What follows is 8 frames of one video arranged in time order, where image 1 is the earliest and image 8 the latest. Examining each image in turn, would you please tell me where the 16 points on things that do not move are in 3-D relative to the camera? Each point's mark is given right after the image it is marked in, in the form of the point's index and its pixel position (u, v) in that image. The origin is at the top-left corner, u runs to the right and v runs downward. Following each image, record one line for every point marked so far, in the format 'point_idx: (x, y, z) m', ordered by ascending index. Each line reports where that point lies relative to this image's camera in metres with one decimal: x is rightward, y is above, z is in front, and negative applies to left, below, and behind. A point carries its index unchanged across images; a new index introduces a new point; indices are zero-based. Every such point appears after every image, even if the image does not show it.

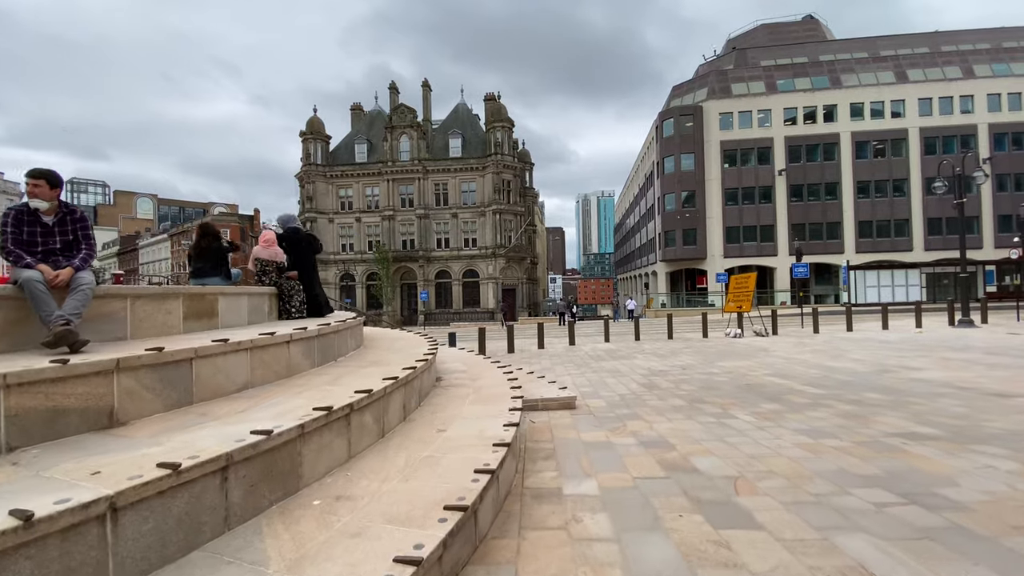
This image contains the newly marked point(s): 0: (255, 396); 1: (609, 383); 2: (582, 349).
0: (-2.4, -1.0, +4.4) m
1: (+2.2, -2.2, +11.0) m
2: (+2.7, -2.4, +18.7) m
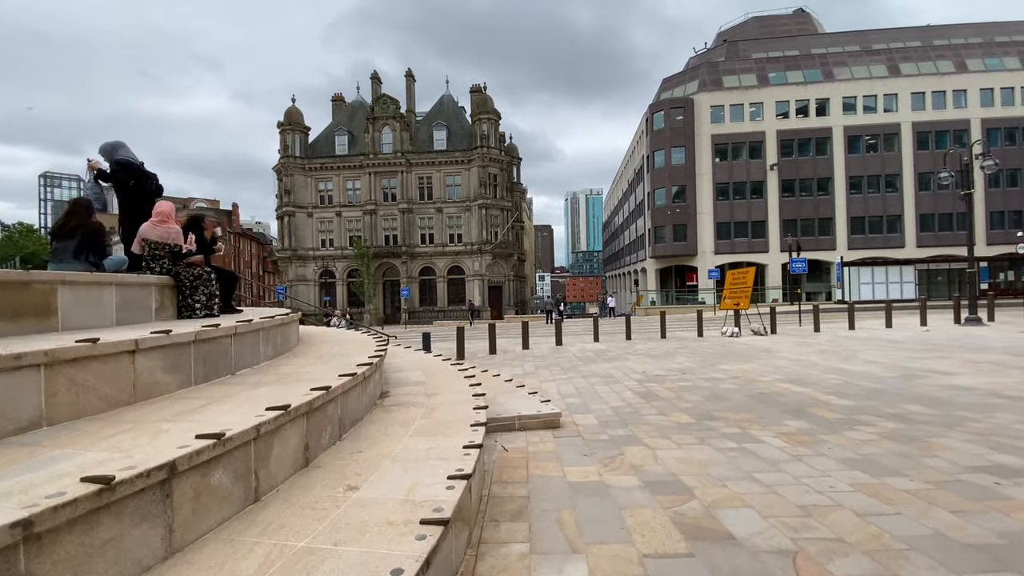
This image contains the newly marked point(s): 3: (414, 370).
0: (-2.7, -0.9, +2.7) m
1: (+1.7, -2.0, +9.4) m
2: (+2.0, -2.2, +17.1) m
3: (-1.6, -1.3, +7.6) m
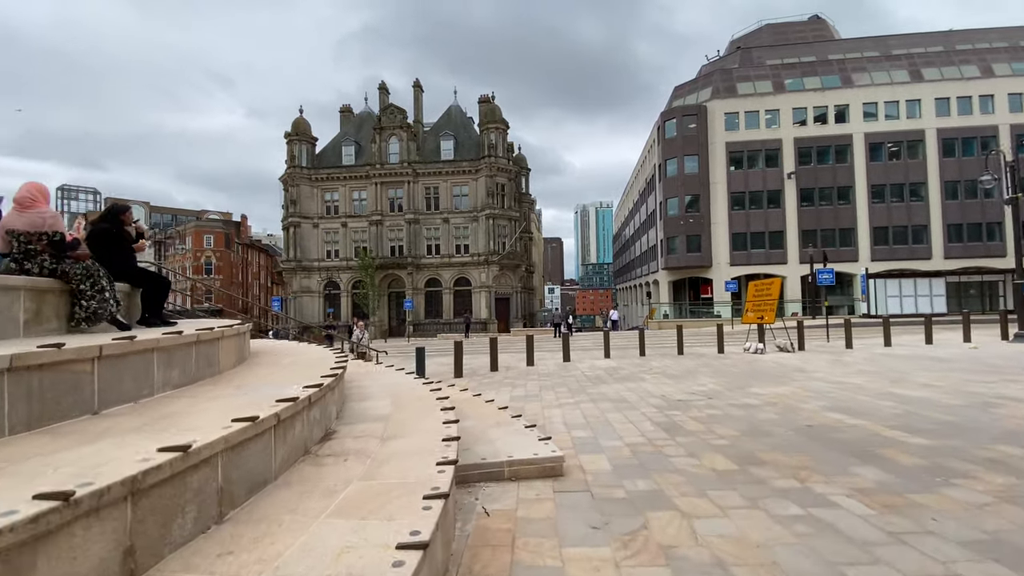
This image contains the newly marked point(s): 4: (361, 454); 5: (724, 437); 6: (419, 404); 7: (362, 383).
0: (-2.9, -0.9, +1.3) m
1: (+1.7, -2.2, +7.9) m
2: (+2.1, -2.6, +15.6) m
3: (-1.7, -1.4, +6.1) m
4: (-1.3, -1.4, +4.0) m
5: (+3.0, -2.1, +6.9) m
6: (-1.1, -1.4, +5.8) m
7: (-2.3, -1.5, +7.2) m
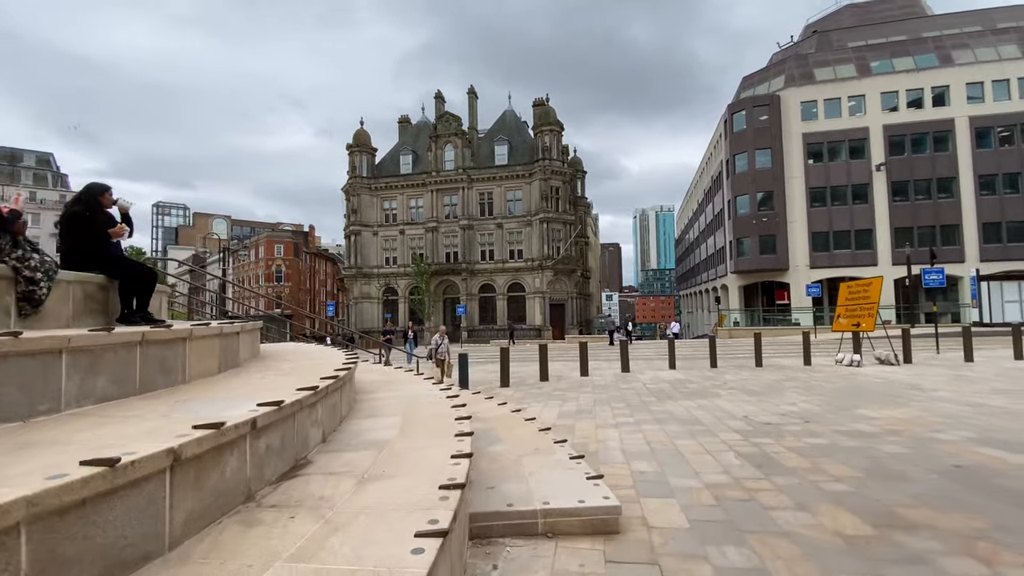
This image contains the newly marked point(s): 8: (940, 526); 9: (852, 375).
0: (-3.1, -0.7, +0.3) m
1: (+2.3, -2.1, +6.2) m
2: (+3.6, -2.7, +13.9) m
3: (-1.3, -1.3, +4.9) m
4: (-1.1, -1.3, +2.8) m
5: (+3.5, -2.0, +5.1) m
6: (-0.7, -1.3, +4.5) m
7: (-1.7, -1.4, +6.1) m
8: (+3.6, -2.0, +4.0) m
9: (+9.9, -2.5, +13.9) m
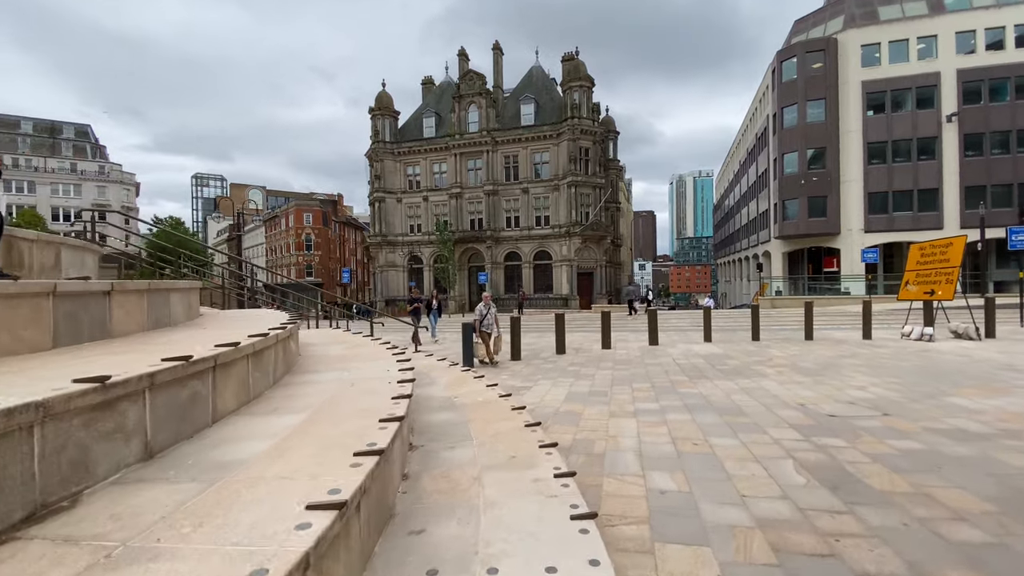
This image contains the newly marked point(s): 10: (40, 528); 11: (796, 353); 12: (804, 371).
0: (-3.7, -0.6, -1.0) m
1: (+2.0, -1.6, +4.6) m
2: (+3.9, -1.7, +12.1) m
3: (-1.6, -0.9, +3.5) m
4: (-1.6, -1.0, +1.3) m
5: (+3.2, -1.6, +3.4) m
6: (-1.1, -0.9, +3.0) m
7: (-1.9, -0.9, +4.7) m
8: (+3.2, -1.6, +2.3) m
9: (+10.2, -1.5, +11.8) m
10: (-1.9, -0.9, +1.9) m
11: (+7.1, -1.6, +12.0) m
12: (+5.8, -1.7, +9.6) m
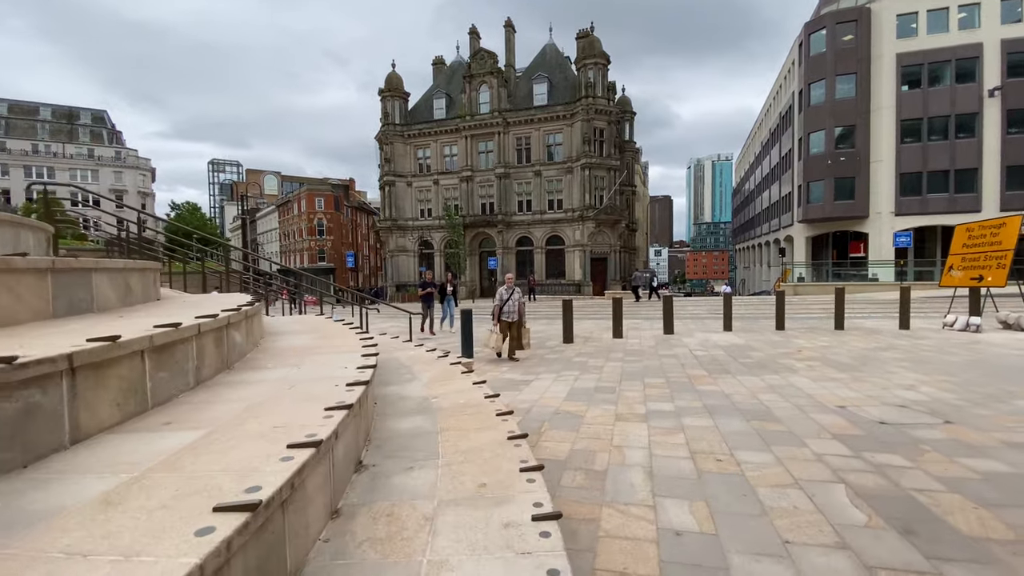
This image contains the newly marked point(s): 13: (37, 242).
0: (-4.0, -0.6, -1.8) m
1: (+1.9, -1.5, +3.7) m
2: (+4.0, -1.3, +11.2) m
3: (-1.8, -0.8, +2.7) m
4: (-1.8, -0.9, +0.5) m
5: (+3.0, -1.5, +2.4) m
6: (-1.3, -0.8, +2.2) m
7: (-2.1, -0.7, +3.9) m
8: (+3.0, -1.5, +1.3) m
9: (+10.2, -1.2, +10.6) m
10: (-2.1, -0.9, +1.1) m
11: (+7.2, -1.3, +10.9) m
12: (+5.8, -1.4, +8.6) m
13: (-5.7, +0.5, +5.7) m
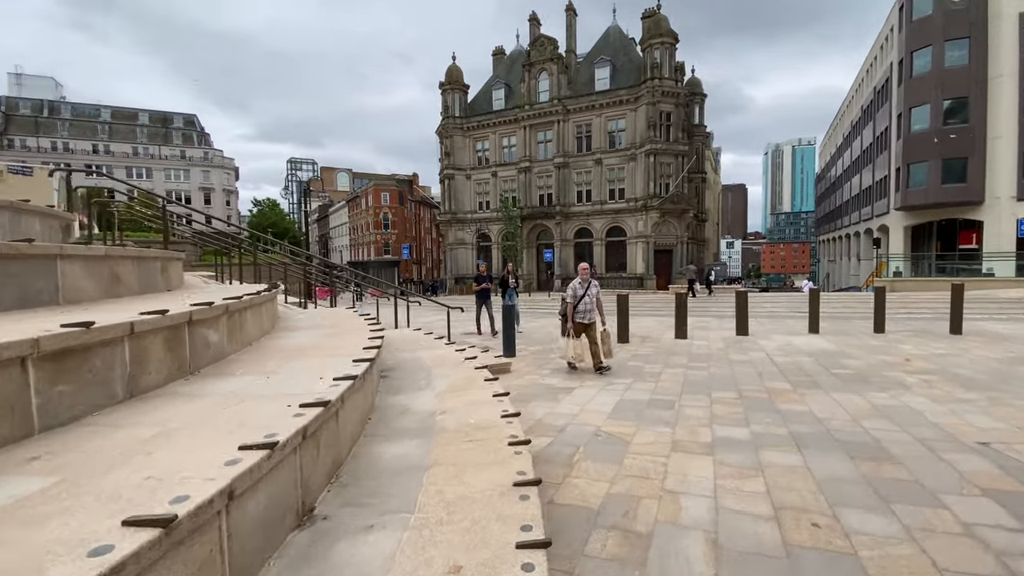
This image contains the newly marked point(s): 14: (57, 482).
0: (-4.6, -0.6, -2.2) m
1: (+1.9, -1.5, +2.5) m
2: (+5.0, -1.2, +9.6) m
3: (-1.8, -0.7, +1.9) m
4: (-2.2, -0.9, -0.2) m
5: (+2.9, -1.5, +1.1) m
6: (-1.4, -0.8, +1.4) m
7: (-2.0, -0.6, +3.2) m
8: (+2.7, -1.6, 0.0) m
9: (+11.1, -1.2, +8.3) m
10: (-2.4, -0.8, +0.4) m
11: (+8.1, -1.2, +9.0) m
12: (+6.5, -1.3, +6.8) m
13: (-5.4, +0.7, +5.5) m
14: (-1.7, -0.7, +1.9) m
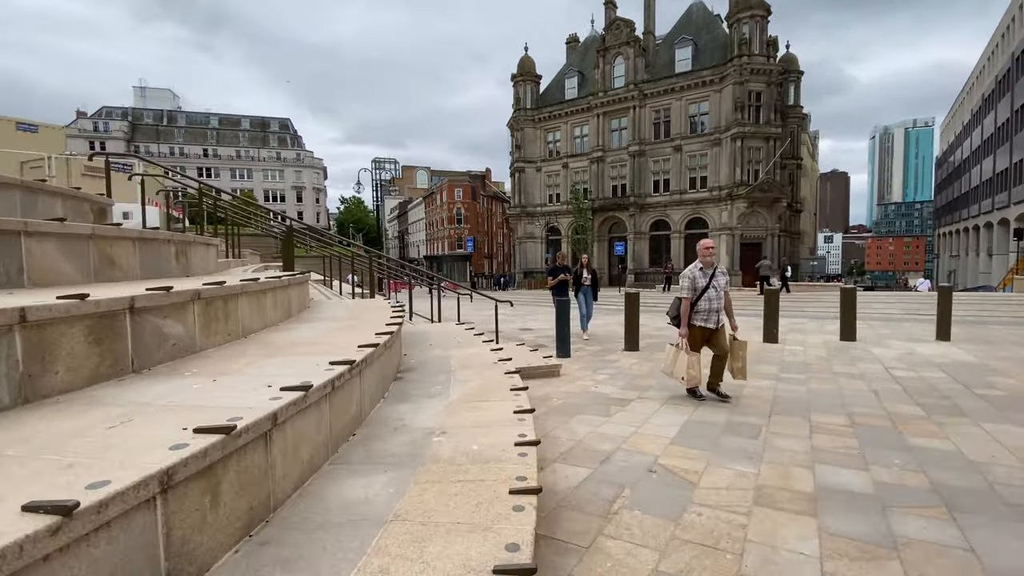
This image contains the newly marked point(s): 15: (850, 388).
0: (-5.4, -0.5, -2.4) m
1: (+1.8, -1.4, +1.3) m
2: (+5.9, -1.1, +7.8) m
3: (-2.0, -0.6, +1.3) m
4: (-2.7, -0.8, -0.8) m
5: (+2.5, -1.5, -0.3) m
6: (-1.7, -0.7, +0.7) m
7: (-2.0, -0.5, +2.5) m
8: (+2.2, -1.5, -1.3) m
9: (+11.7, -1.2, +5.6) m
10: (-2.8, -0.7, -0.1) m
11: (+8.9, -1.2, +6.7) m
12: (+6.9, -1.3, +4.8) m
13: (-4.9, +0.8, +5.3) m
14: (-1.9, -0.6, +1.2) m
15: (+4.3, -1.3, +6.1) m
